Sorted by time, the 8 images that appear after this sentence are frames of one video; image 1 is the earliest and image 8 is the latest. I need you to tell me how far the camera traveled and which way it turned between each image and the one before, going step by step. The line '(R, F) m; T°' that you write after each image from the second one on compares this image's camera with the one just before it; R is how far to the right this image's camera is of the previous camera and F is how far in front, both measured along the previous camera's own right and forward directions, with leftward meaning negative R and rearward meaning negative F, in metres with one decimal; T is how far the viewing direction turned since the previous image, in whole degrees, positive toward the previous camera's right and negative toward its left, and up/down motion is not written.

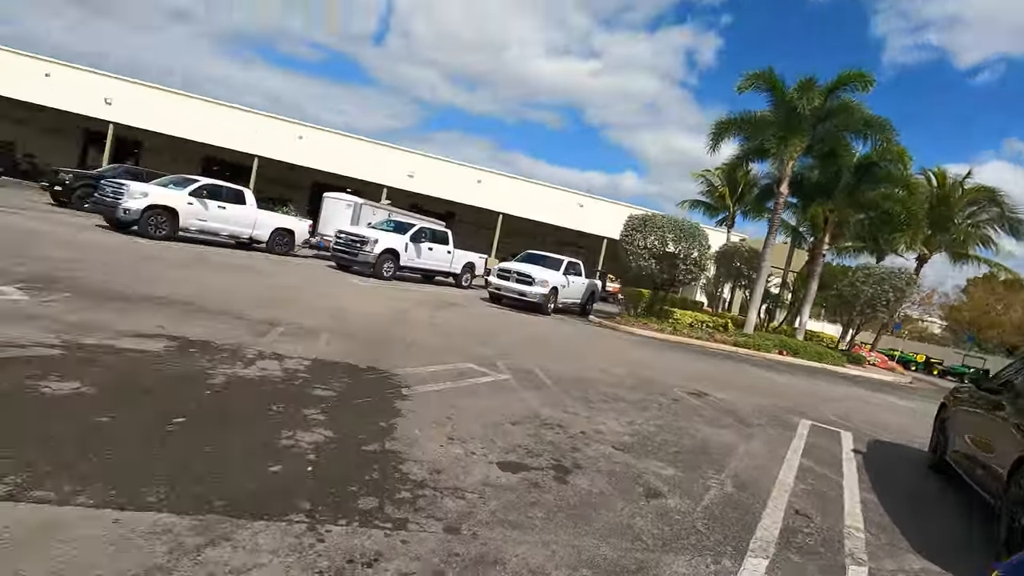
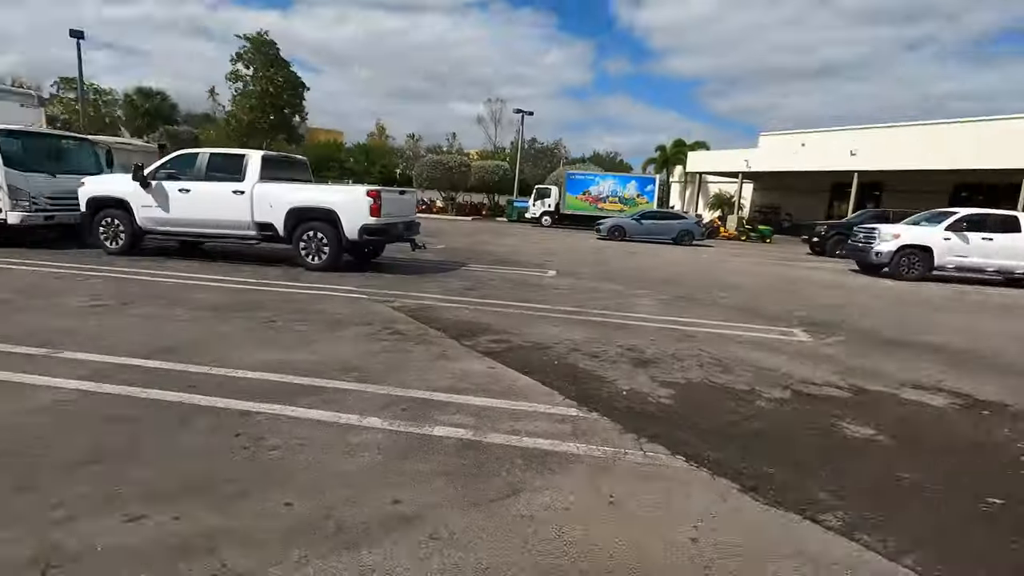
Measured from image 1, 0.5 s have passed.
(-1.3, -0.1) m; +5°
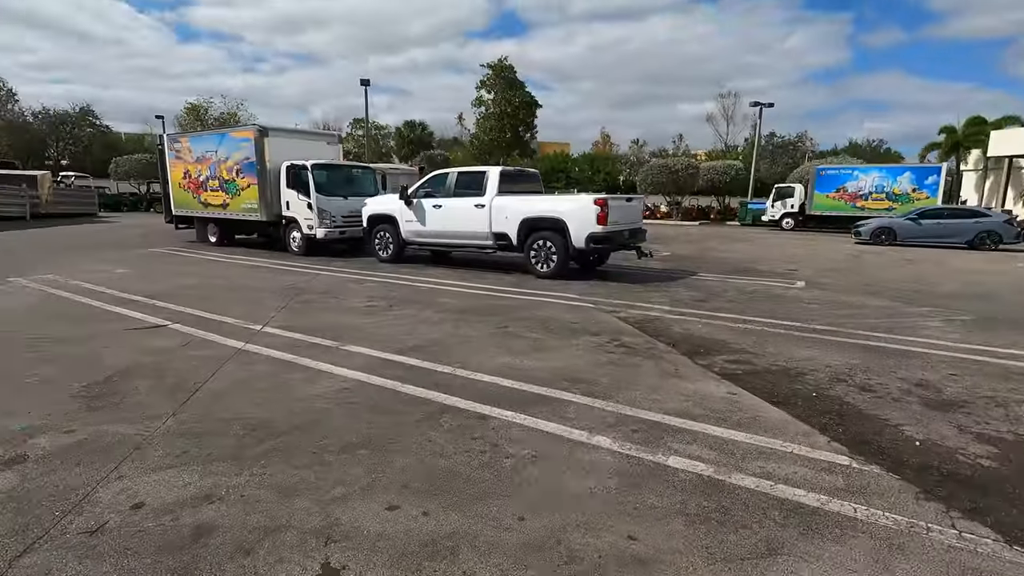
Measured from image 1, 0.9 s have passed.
(-0.1, +0.2) m; -23°
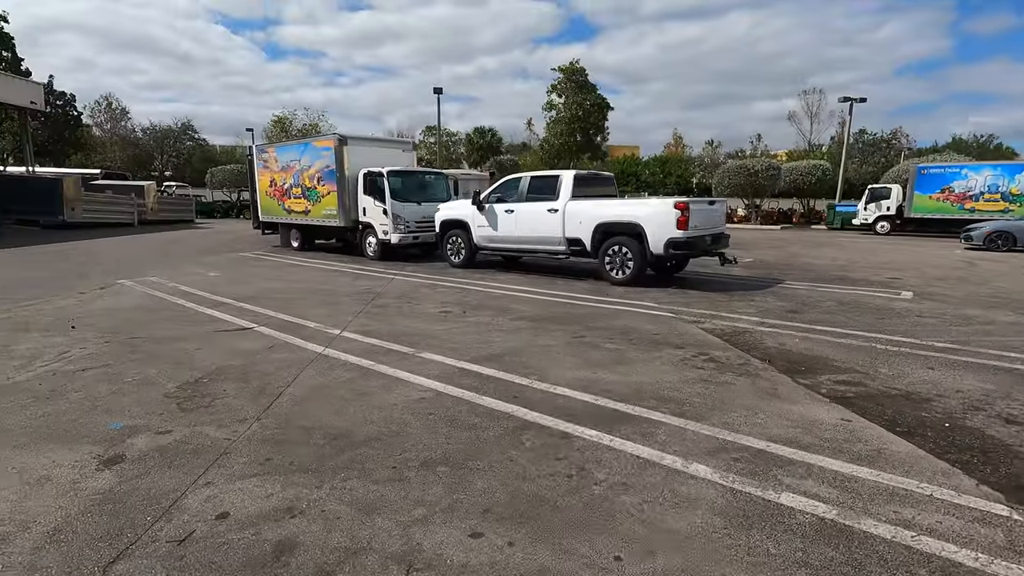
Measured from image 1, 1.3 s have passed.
(-0.2, +0.2) m; -7°
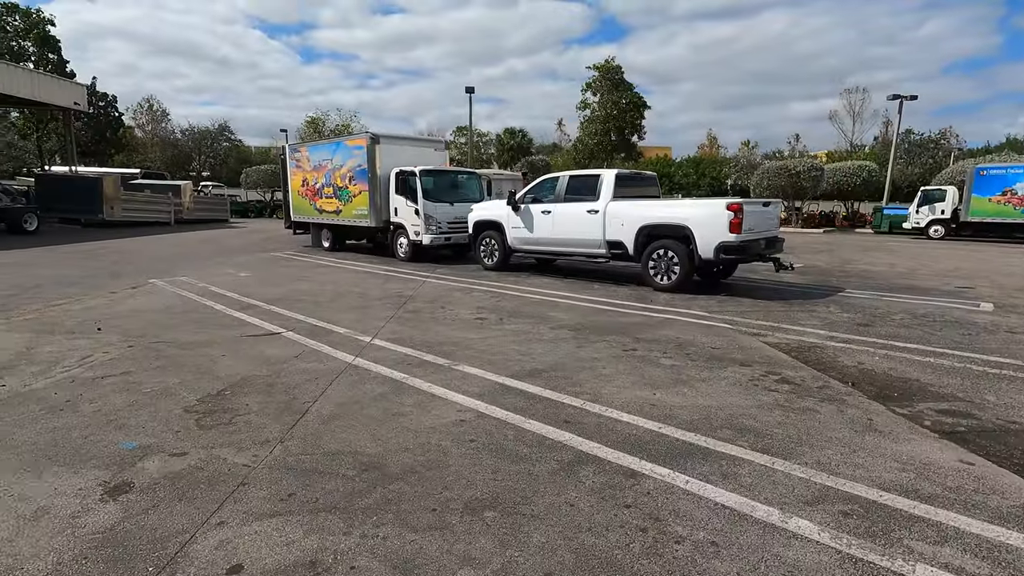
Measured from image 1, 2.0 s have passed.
(-0.2, +0.5) m; -3°
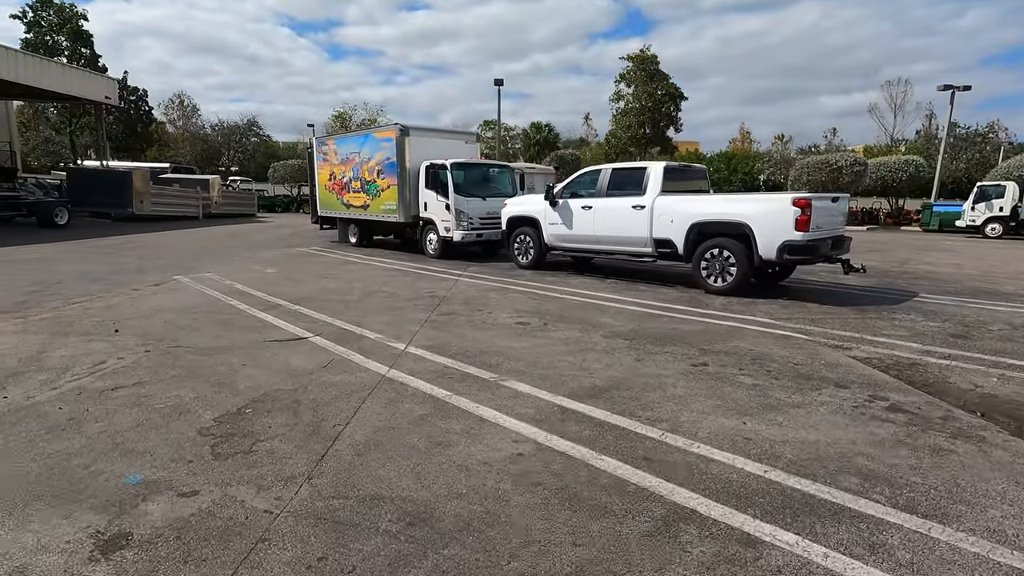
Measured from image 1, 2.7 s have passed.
(-0.3, +0.7) m; -2°
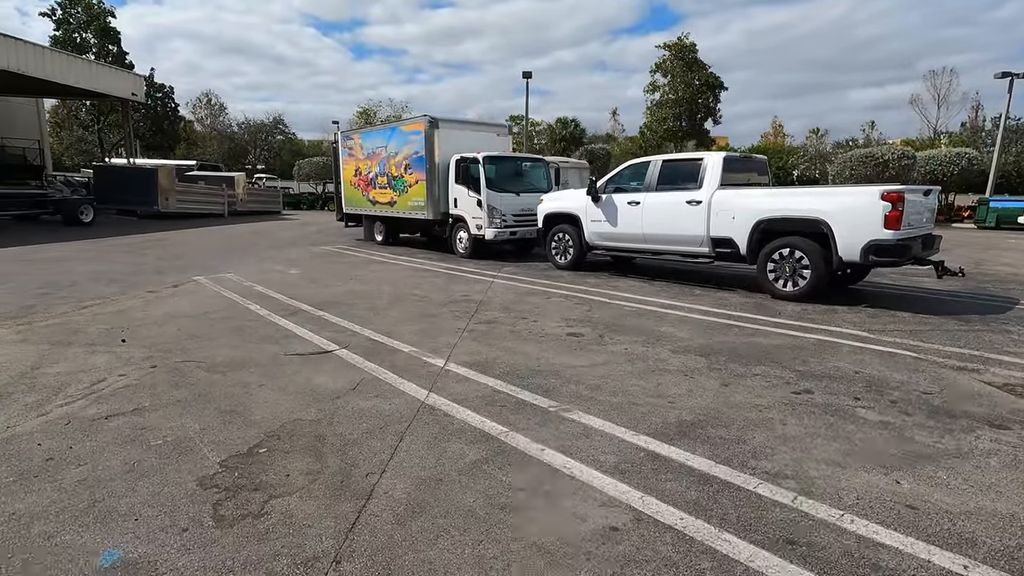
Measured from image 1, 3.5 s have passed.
(-0.4, +0.9) m; -2°
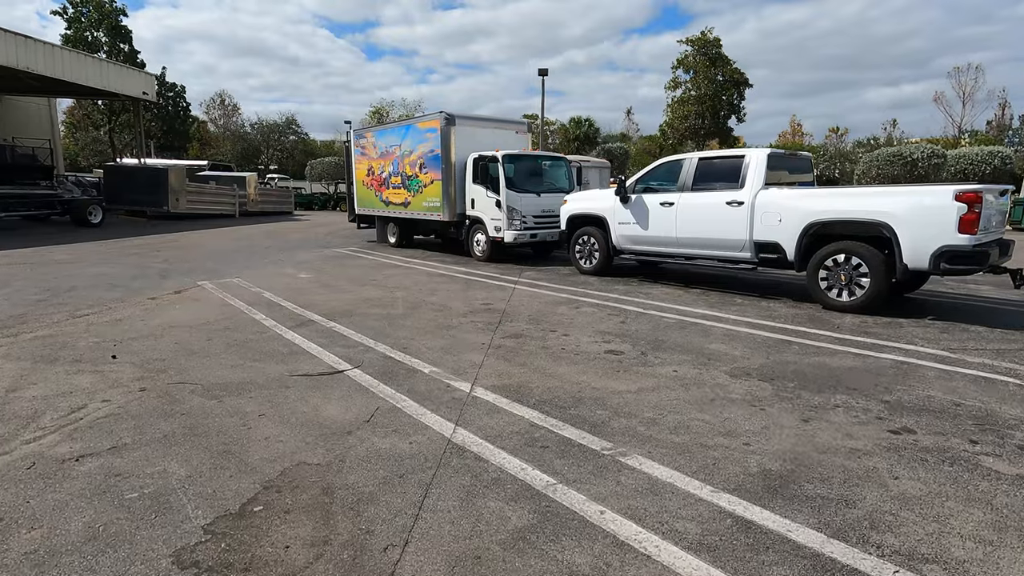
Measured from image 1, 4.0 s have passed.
(-0.2, +0.7) m; -1°
